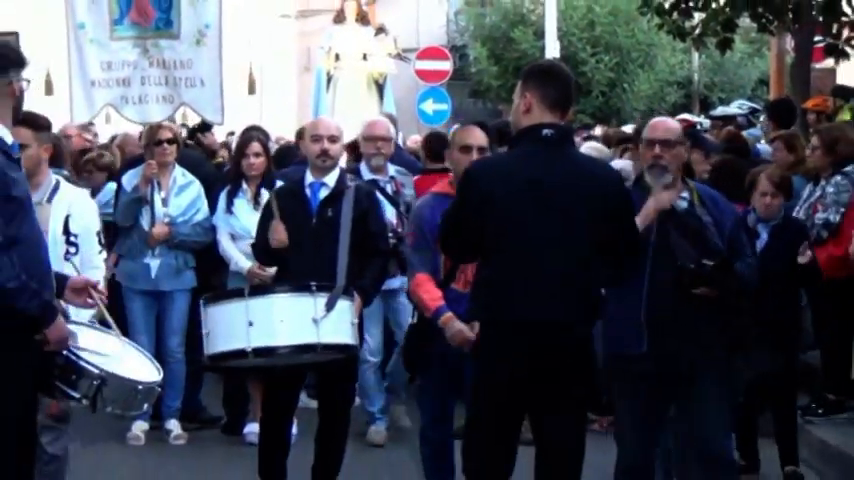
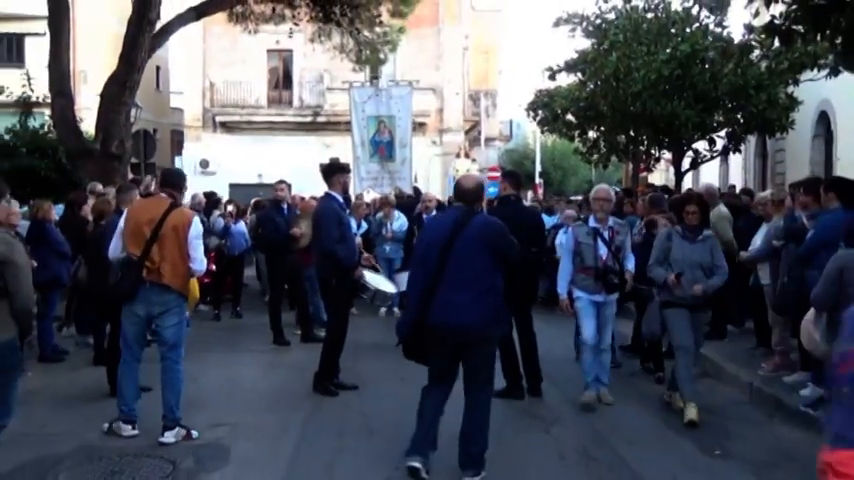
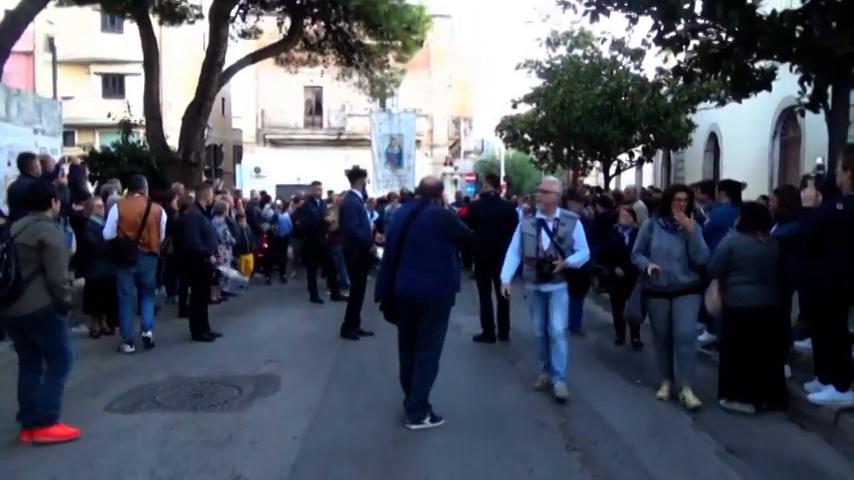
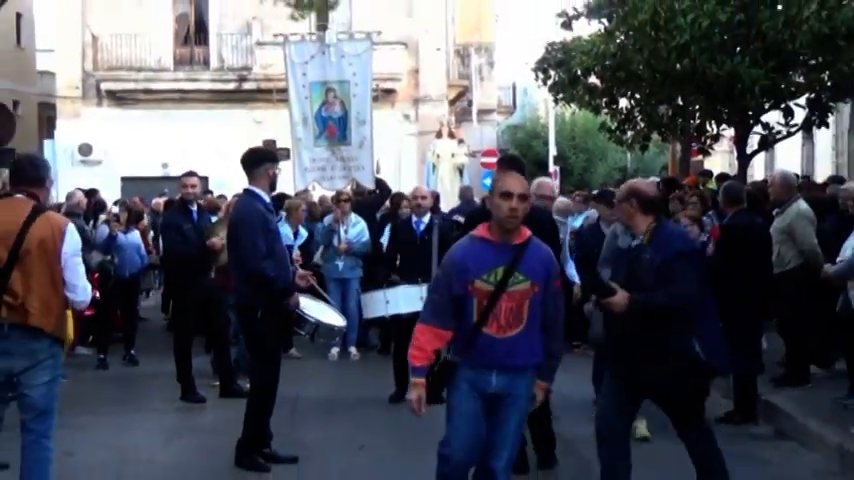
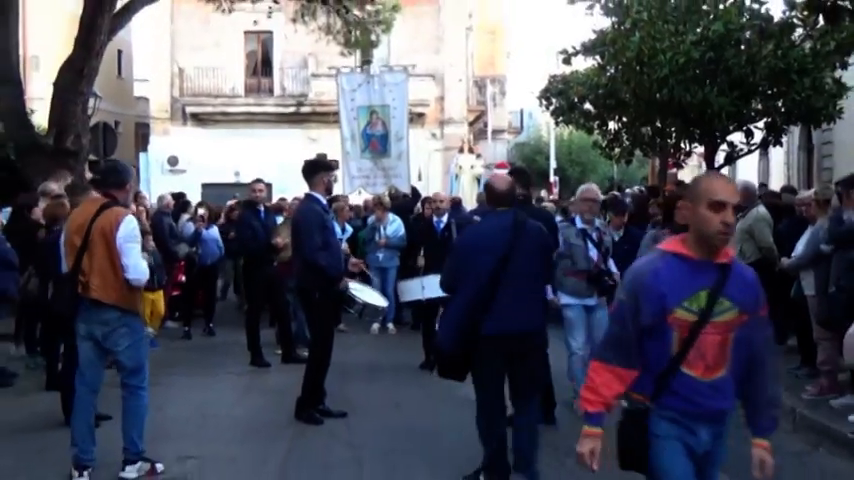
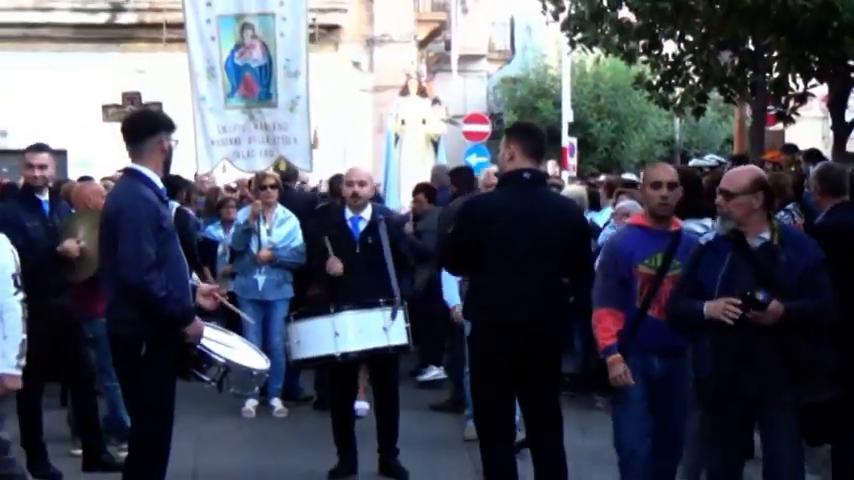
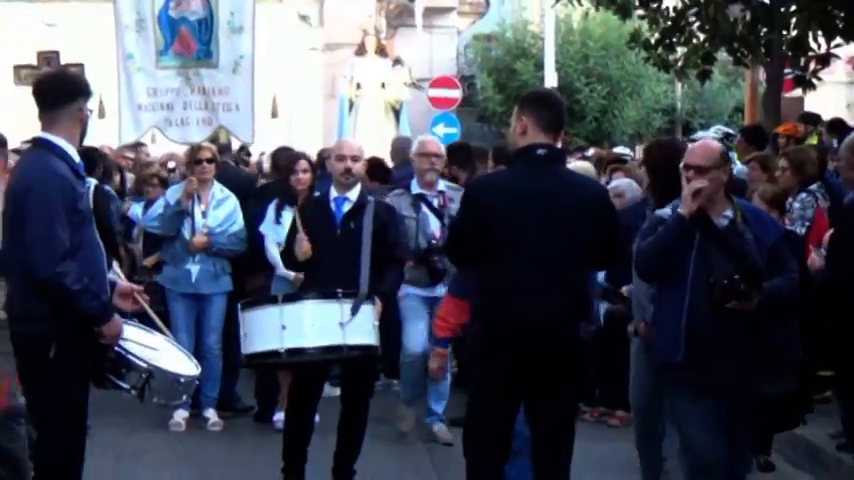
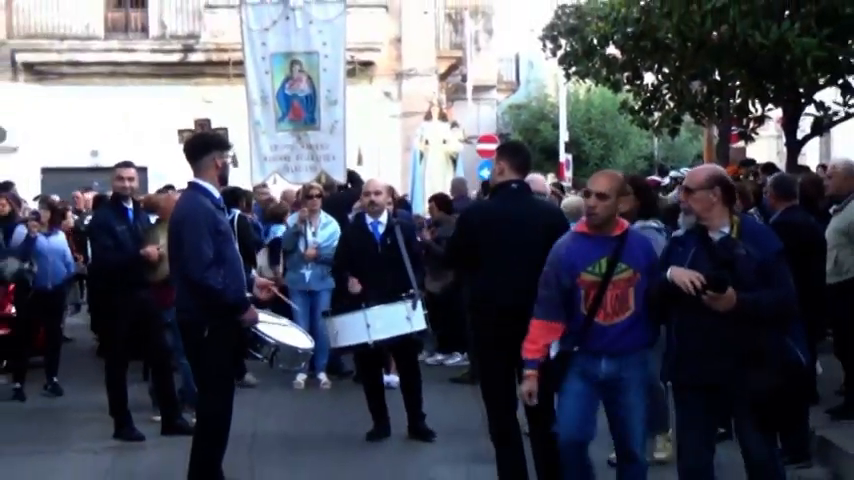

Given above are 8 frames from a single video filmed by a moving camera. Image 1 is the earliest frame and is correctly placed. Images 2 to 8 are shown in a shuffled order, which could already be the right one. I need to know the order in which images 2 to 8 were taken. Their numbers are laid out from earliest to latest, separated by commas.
7, 6, 8, 4, 5, 2, 3
